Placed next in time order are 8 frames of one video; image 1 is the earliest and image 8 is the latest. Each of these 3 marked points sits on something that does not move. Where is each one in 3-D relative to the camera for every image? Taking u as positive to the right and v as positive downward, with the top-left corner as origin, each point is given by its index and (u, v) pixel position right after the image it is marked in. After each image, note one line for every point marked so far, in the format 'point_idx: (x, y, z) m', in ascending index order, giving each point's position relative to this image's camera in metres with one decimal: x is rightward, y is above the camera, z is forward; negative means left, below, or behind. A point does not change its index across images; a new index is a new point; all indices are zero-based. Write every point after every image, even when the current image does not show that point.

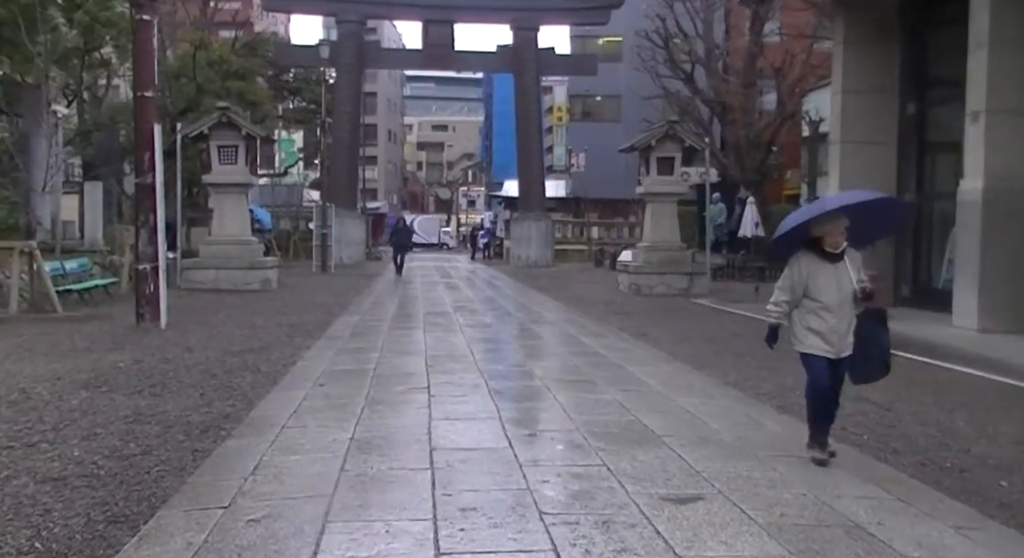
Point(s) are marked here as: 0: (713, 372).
0: (+1.8, -0.9, +9.5) m
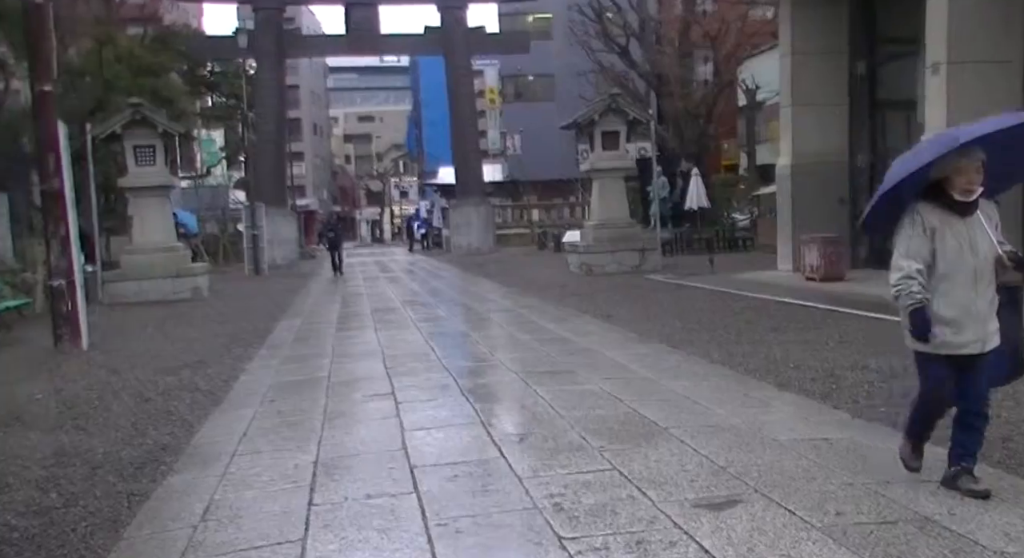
0: (+1.5, -0.6, +8.9) m
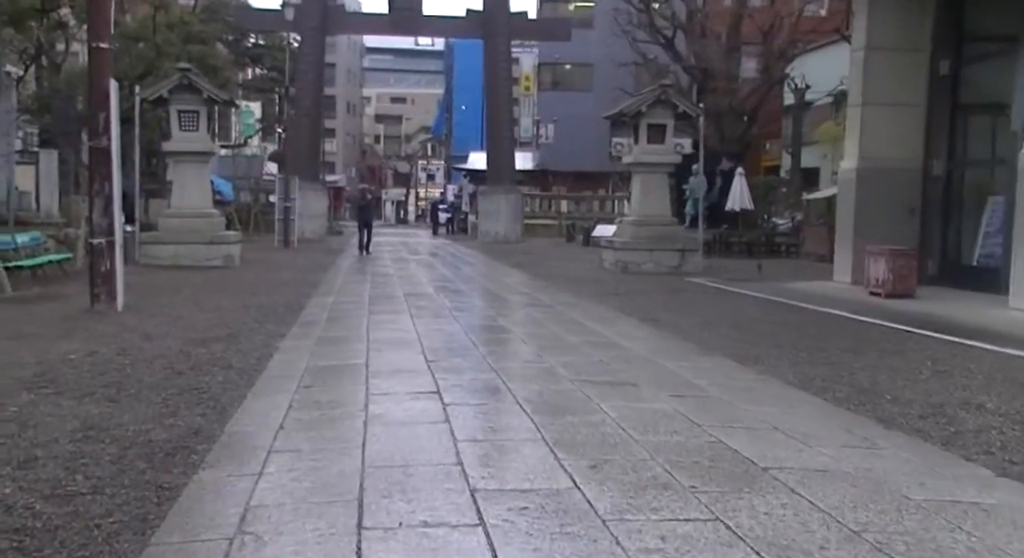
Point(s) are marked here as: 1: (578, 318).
0: (+1.9, -0.7, +8.1) m
1: (+0.8, -0.5, +12.3) m
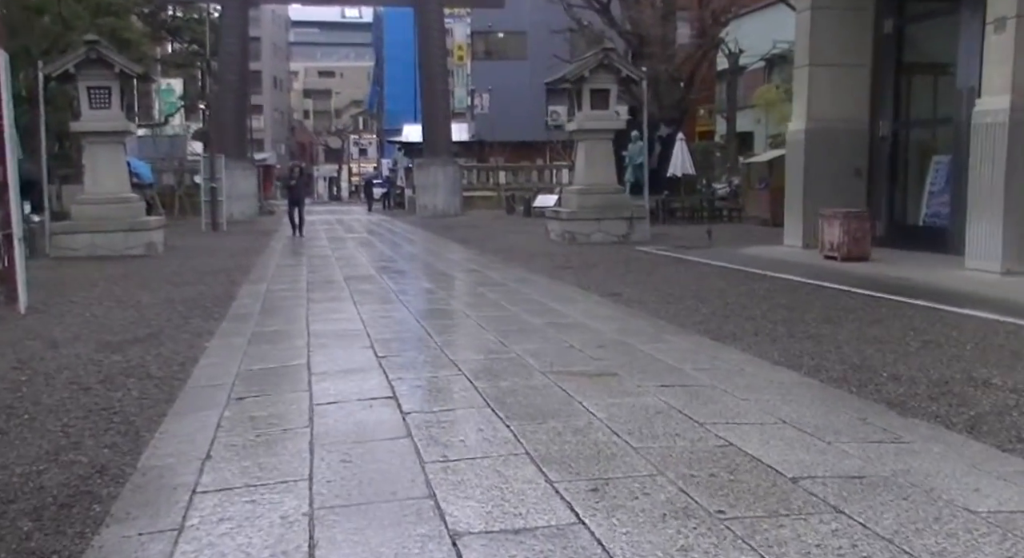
0: (+1.6, -0.5, +7.4) m
1: (+0.2, -0.2, +11.5) m
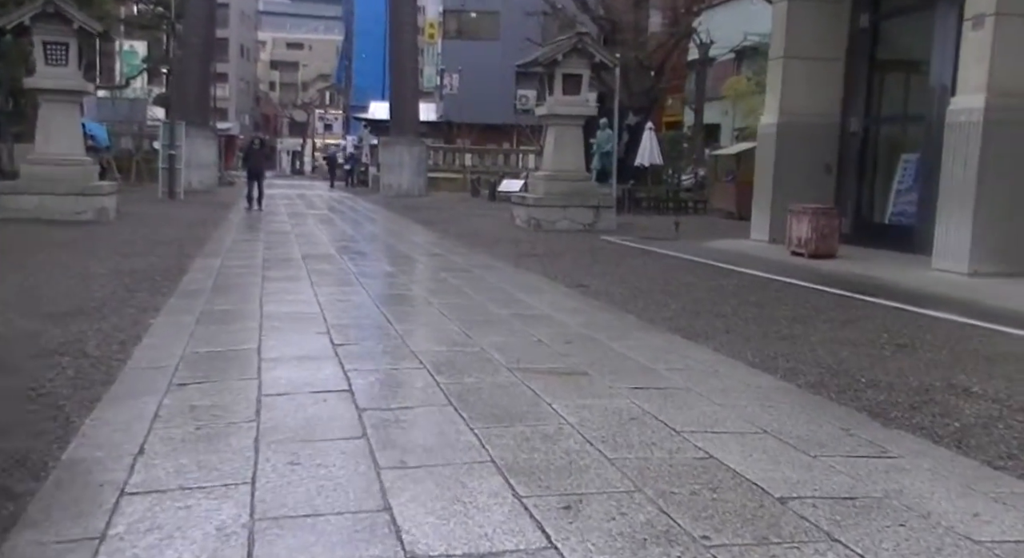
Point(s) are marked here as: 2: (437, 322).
0: (+1.4, -0.5, +7.1) m
1: (-0.2, -0.1, +11.2) m
2: (-0.5, -0.3, +7.9) m
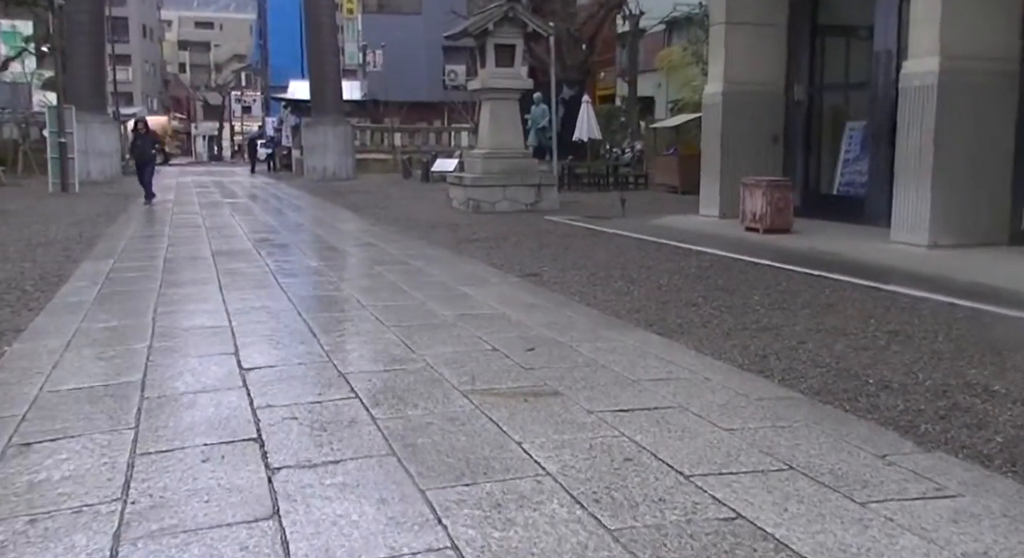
0: (+1.1, -0.4, +6.2) m
1: (-0.7, 0.0, +10.1) m
2: (-0.9, -0.3, +6.9) m
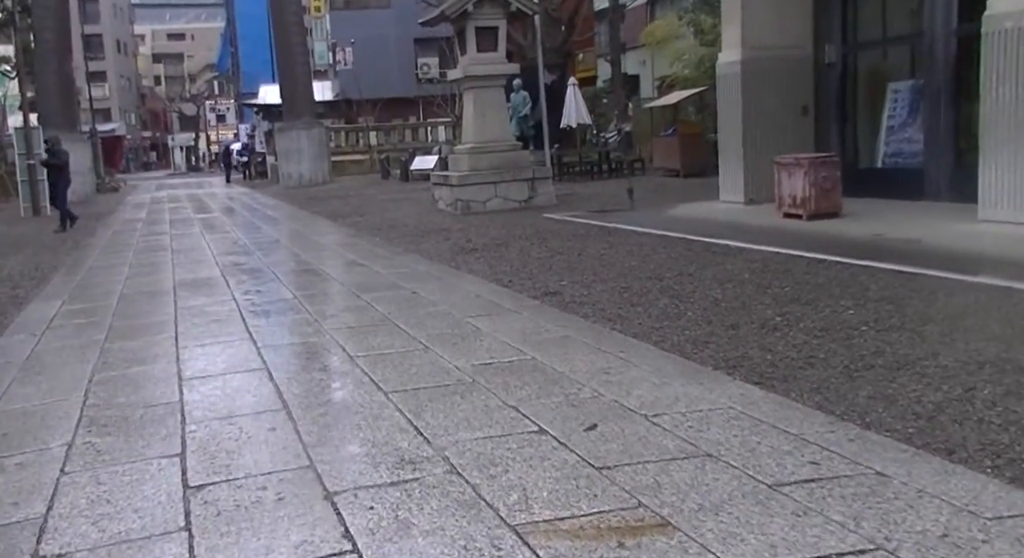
0: (+1.3, -0.6, +4.4) m
1: (-0.5, -0.2, +8.3) m
2: (-0.7, -0.6, +5.0) m
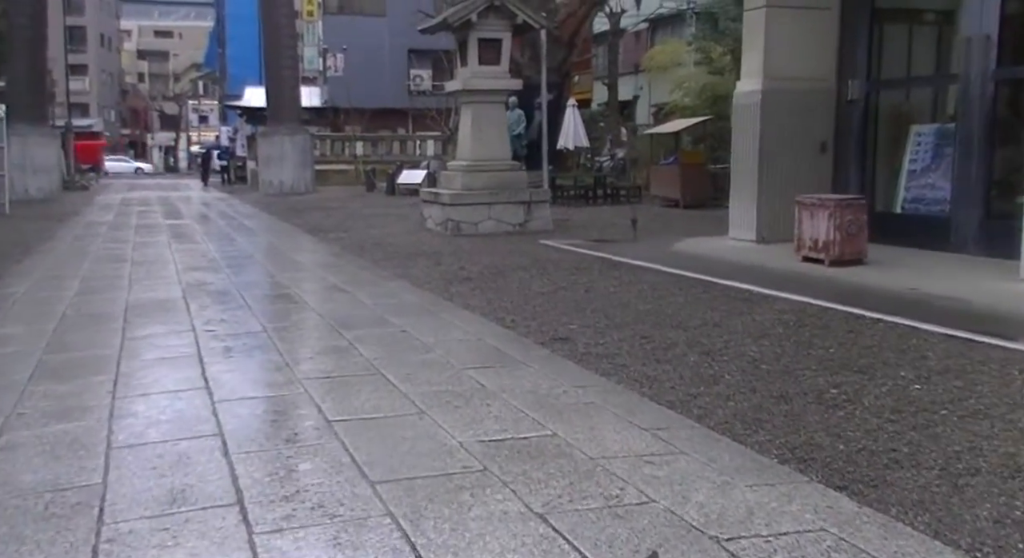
0: (+1.4, -0.9, +3.2) m
1: (-0.5, -0.5, +7.1) m
2: (-0.6, -0.8, +3.8) m
